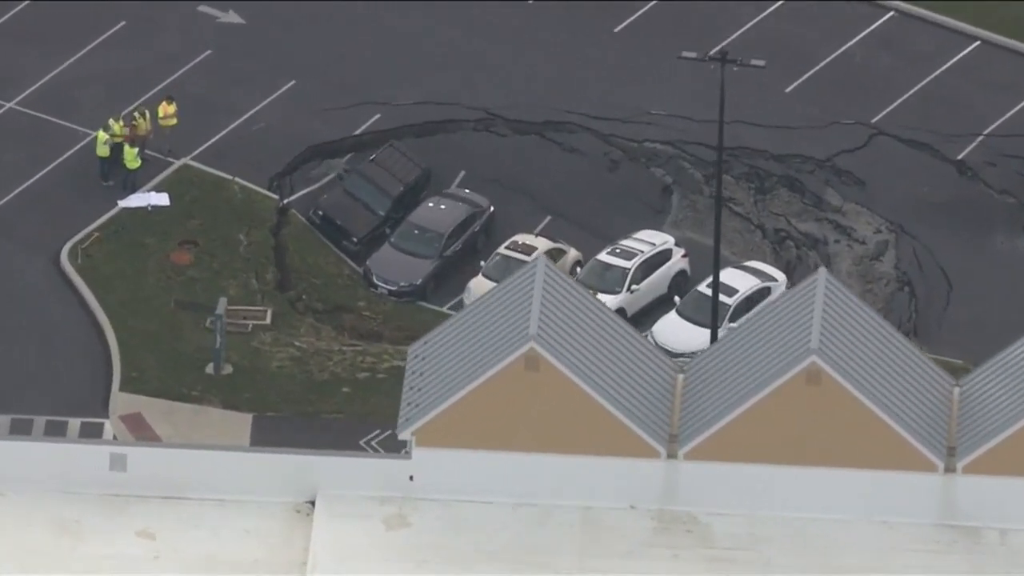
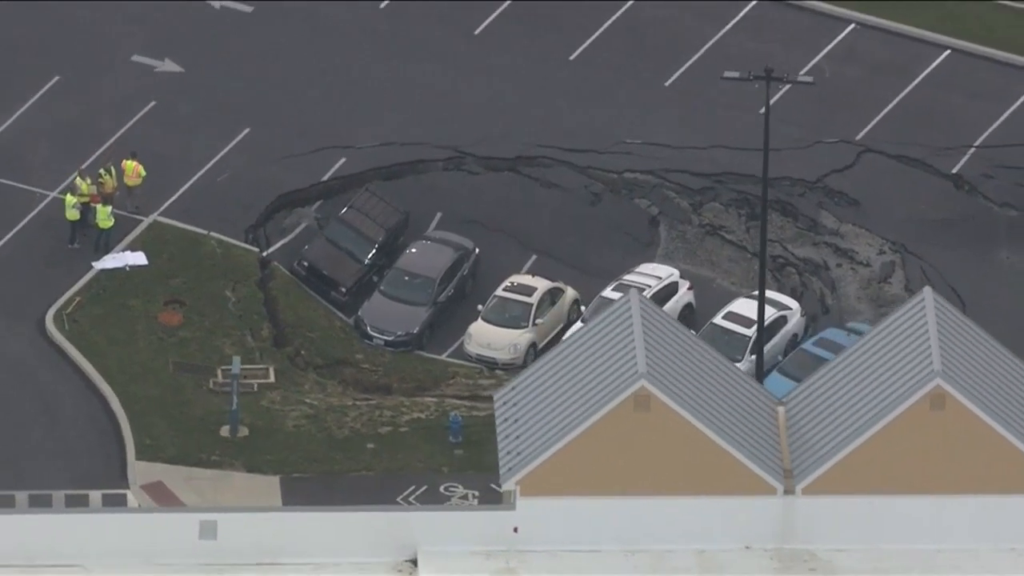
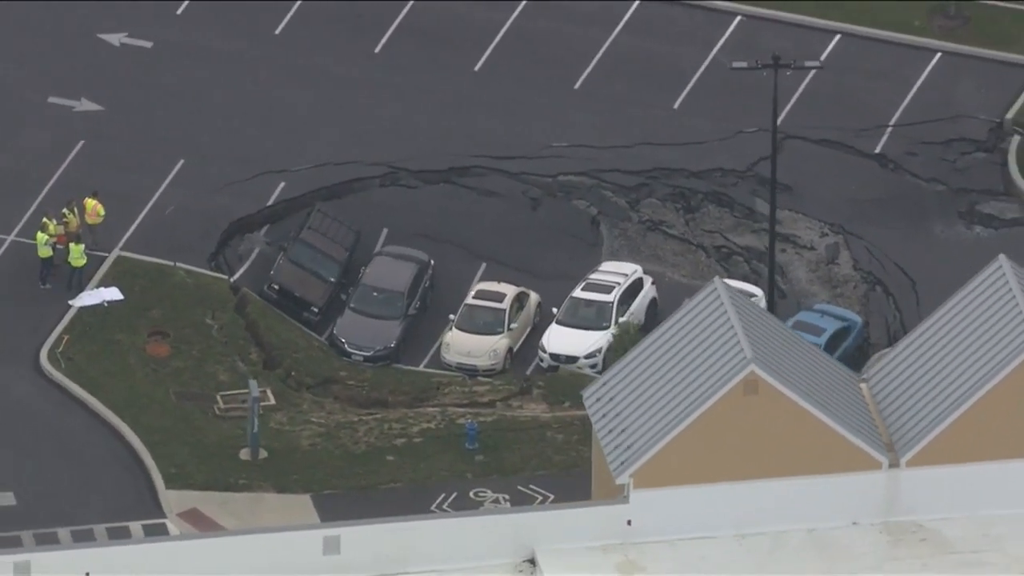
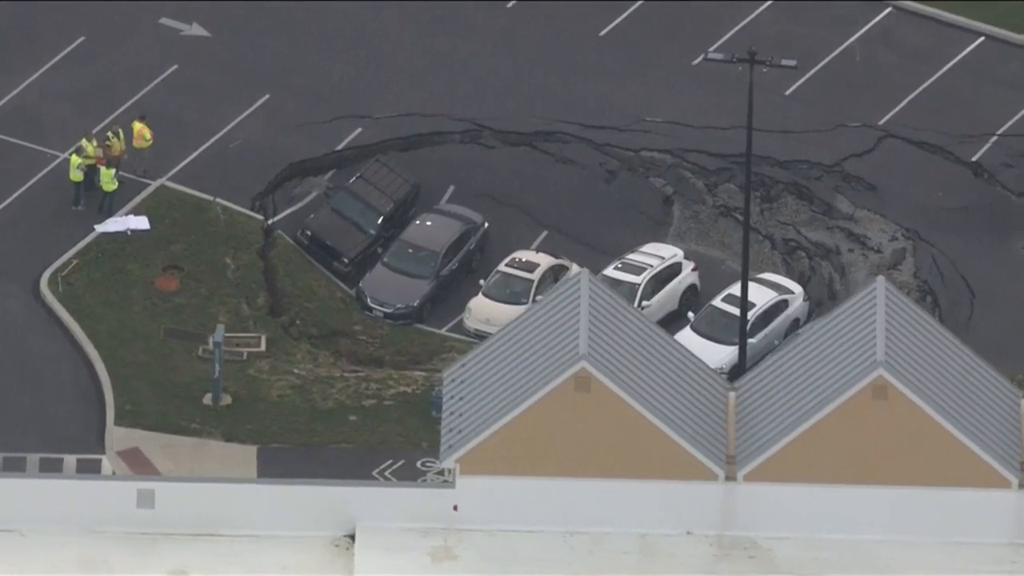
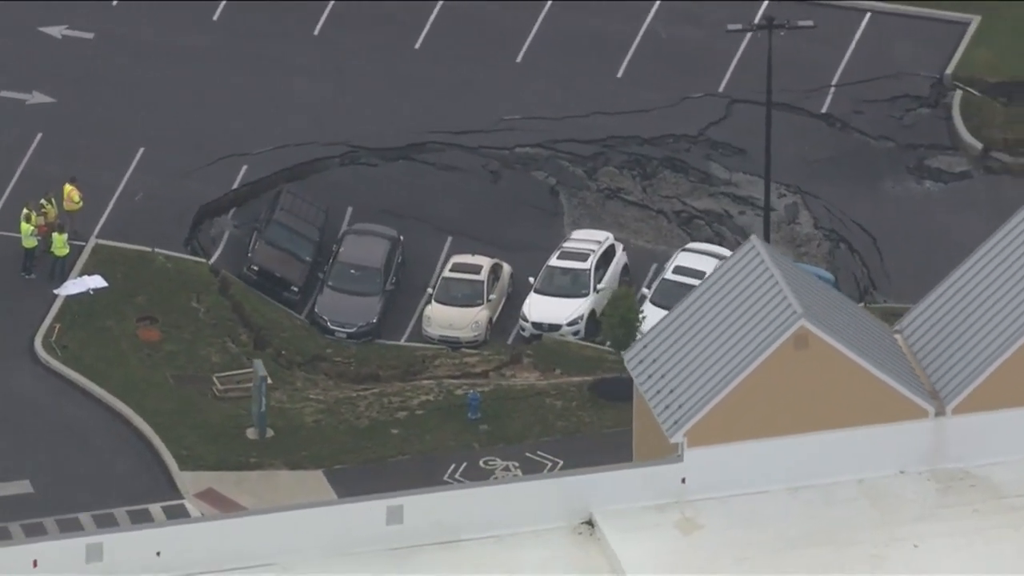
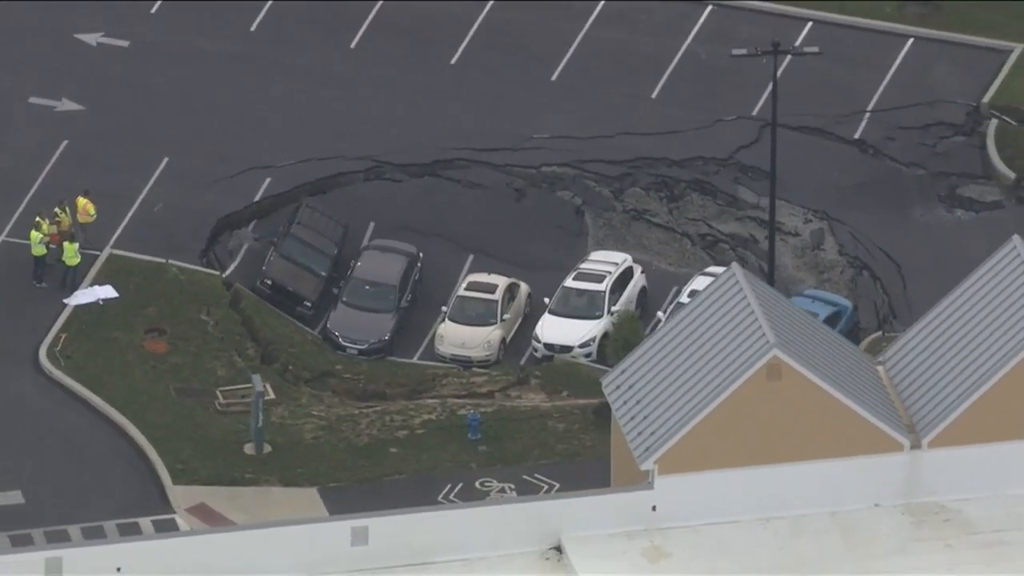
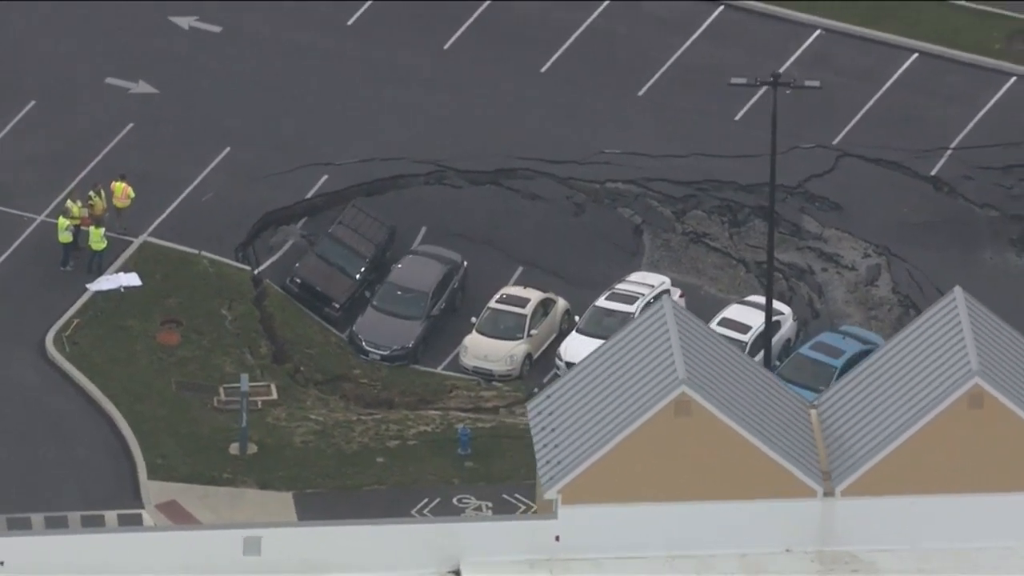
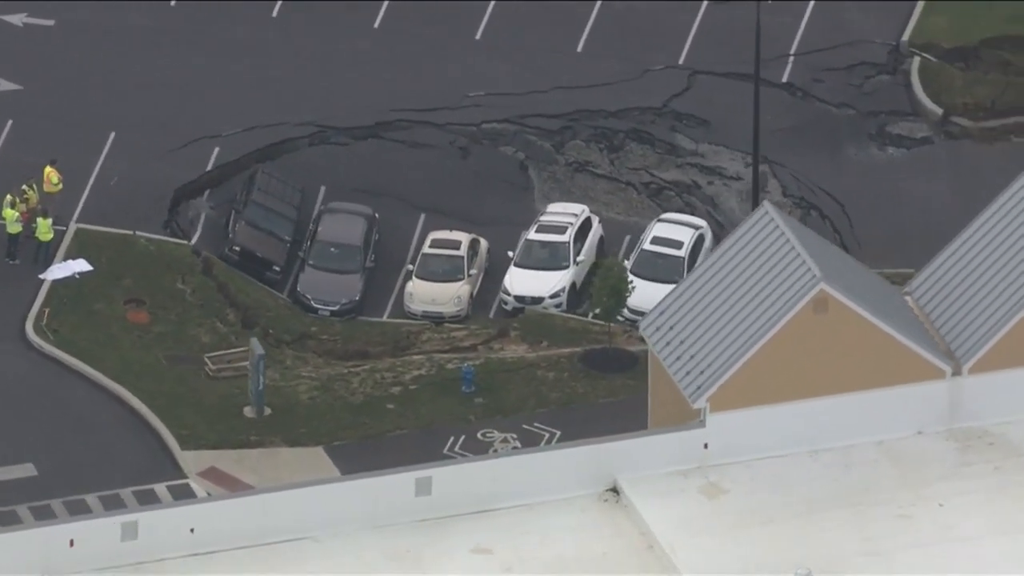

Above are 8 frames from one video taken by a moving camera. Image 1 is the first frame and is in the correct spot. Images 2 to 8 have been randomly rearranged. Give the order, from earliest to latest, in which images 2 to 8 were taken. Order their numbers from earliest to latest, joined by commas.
4, 2, 7, 3, 6, 5, 8
